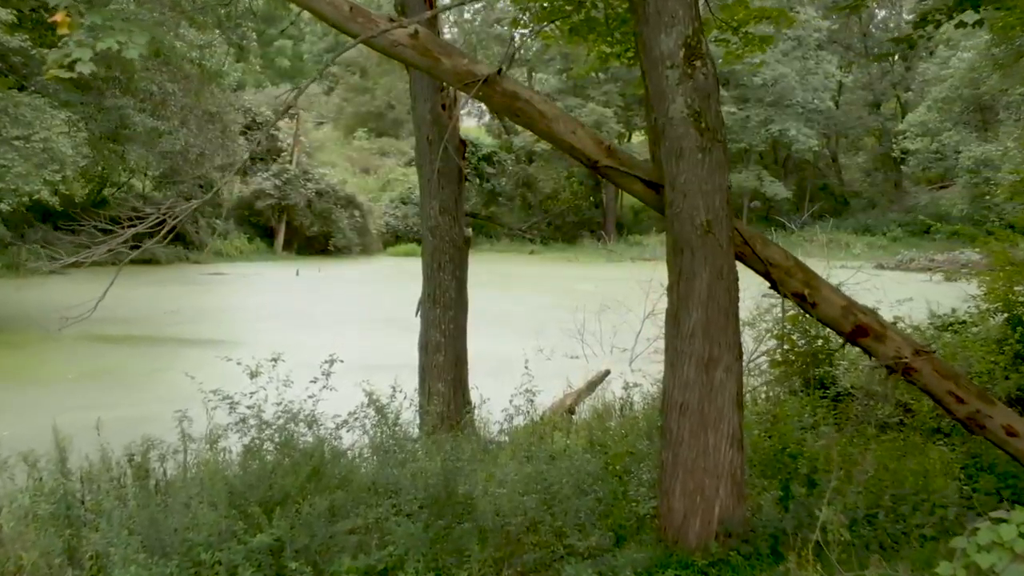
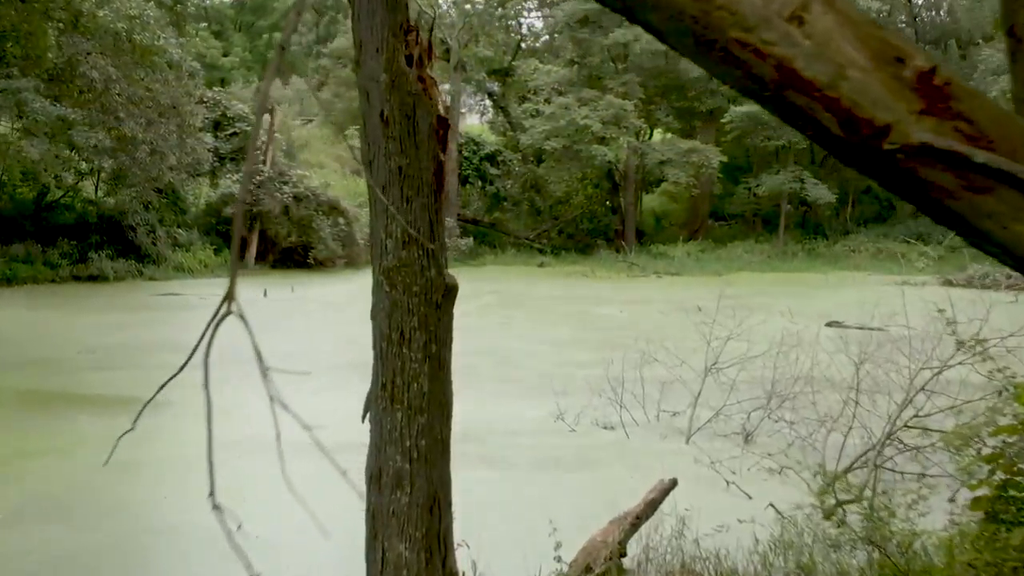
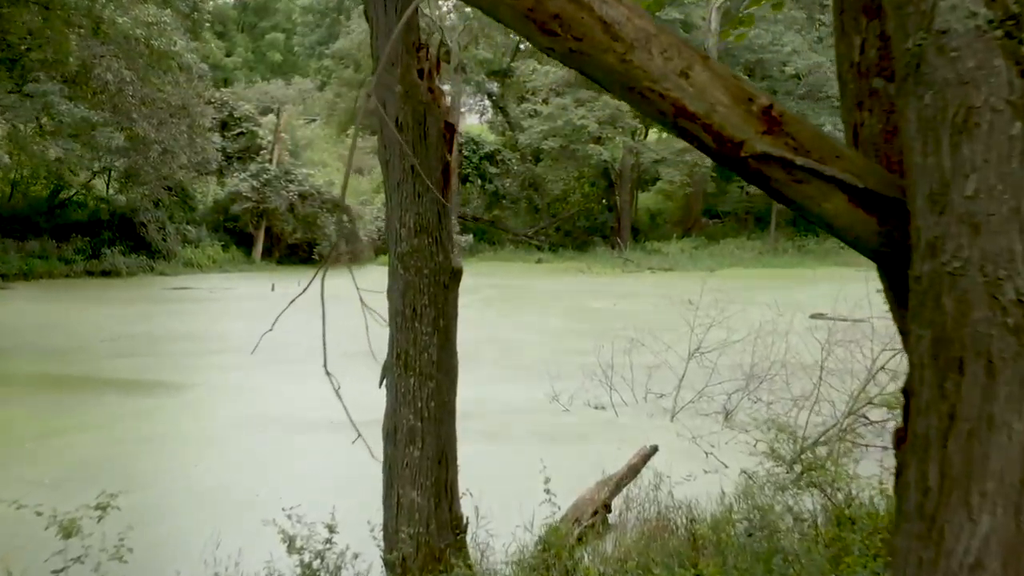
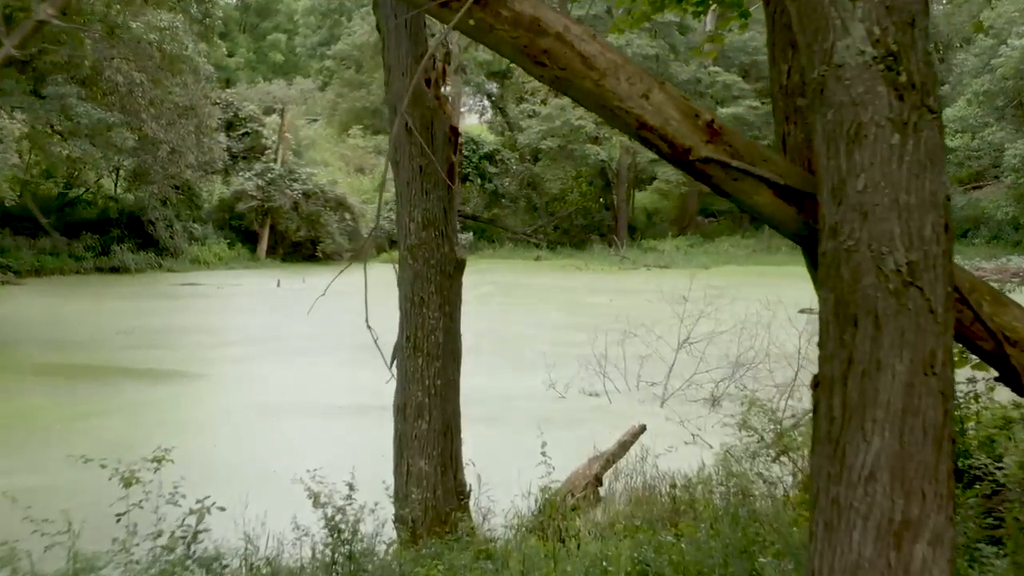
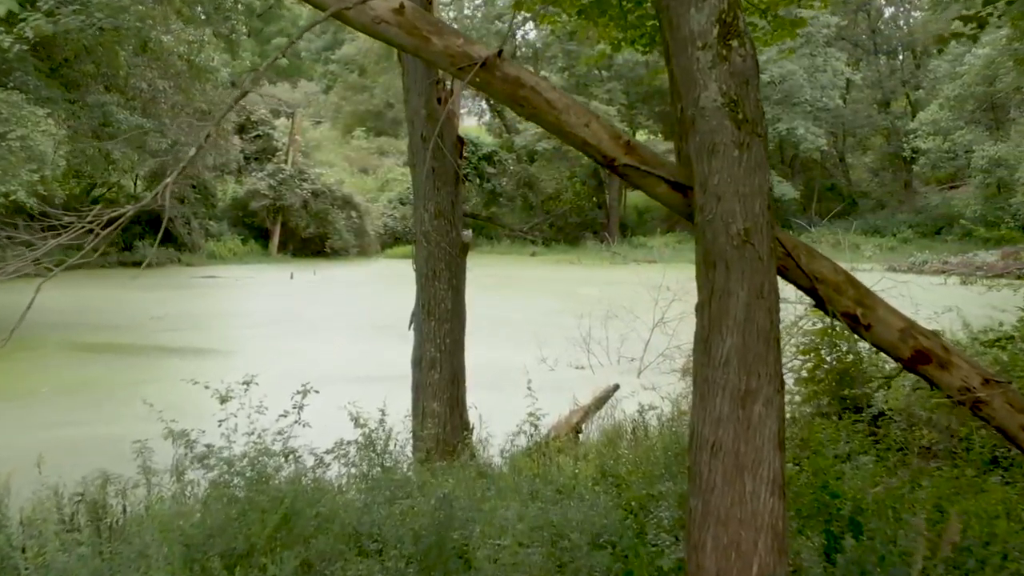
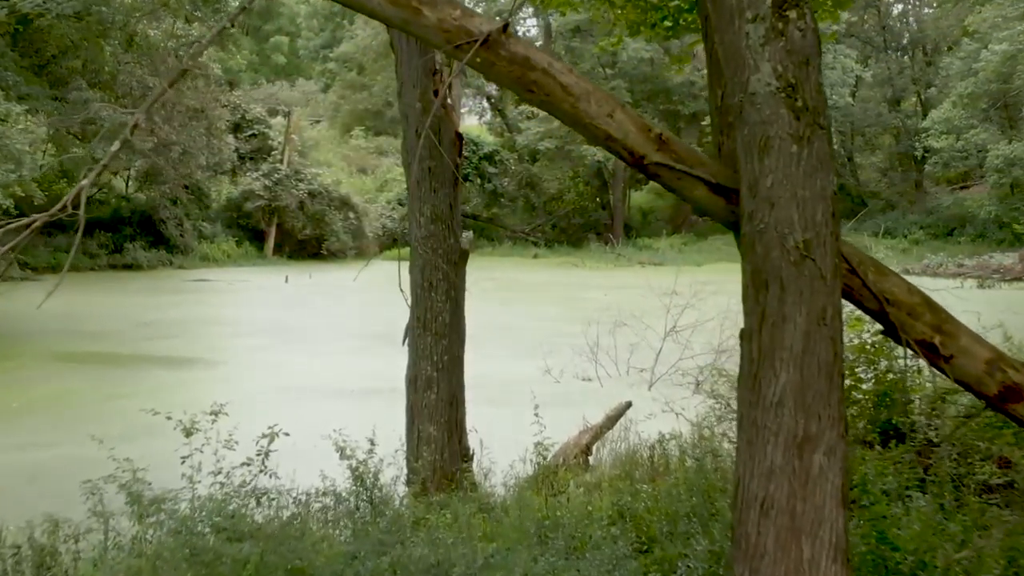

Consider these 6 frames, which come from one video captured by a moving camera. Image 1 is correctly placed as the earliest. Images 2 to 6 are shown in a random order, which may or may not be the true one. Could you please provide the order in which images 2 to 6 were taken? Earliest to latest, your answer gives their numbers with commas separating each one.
5, 6, 4, 3, 2
